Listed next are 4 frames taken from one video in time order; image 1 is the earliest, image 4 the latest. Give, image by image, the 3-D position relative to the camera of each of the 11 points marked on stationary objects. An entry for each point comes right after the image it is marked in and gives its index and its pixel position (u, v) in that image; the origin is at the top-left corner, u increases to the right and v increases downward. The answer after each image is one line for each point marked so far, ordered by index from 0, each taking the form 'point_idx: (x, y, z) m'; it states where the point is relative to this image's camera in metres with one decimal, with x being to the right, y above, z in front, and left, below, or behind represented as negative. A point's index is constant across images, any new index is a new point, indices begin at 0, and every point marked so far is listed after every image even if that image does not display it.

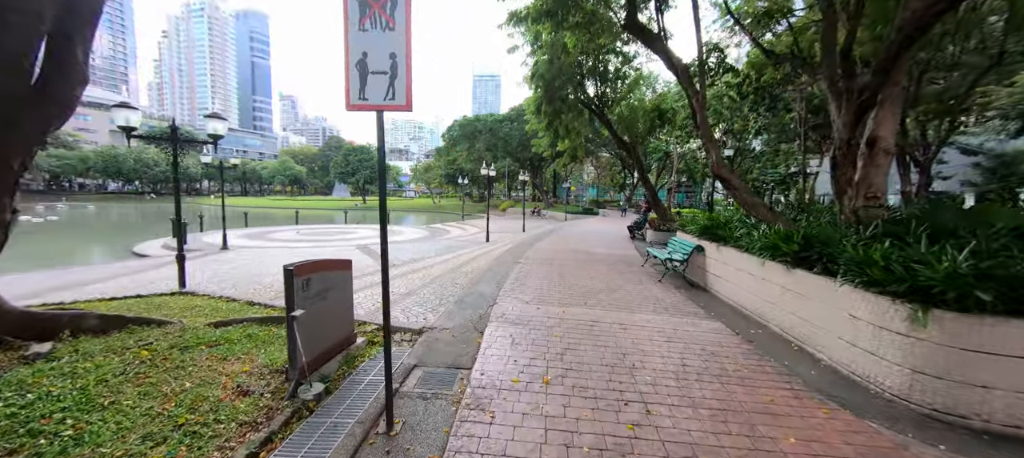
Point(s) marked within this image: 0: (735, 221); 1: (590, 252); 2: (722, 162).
0: (+4.2, +0.2, +6.7) m
1: (+2.3, -0.7, +10.5) m
2: (+3.6, +1.1, +6.0) m
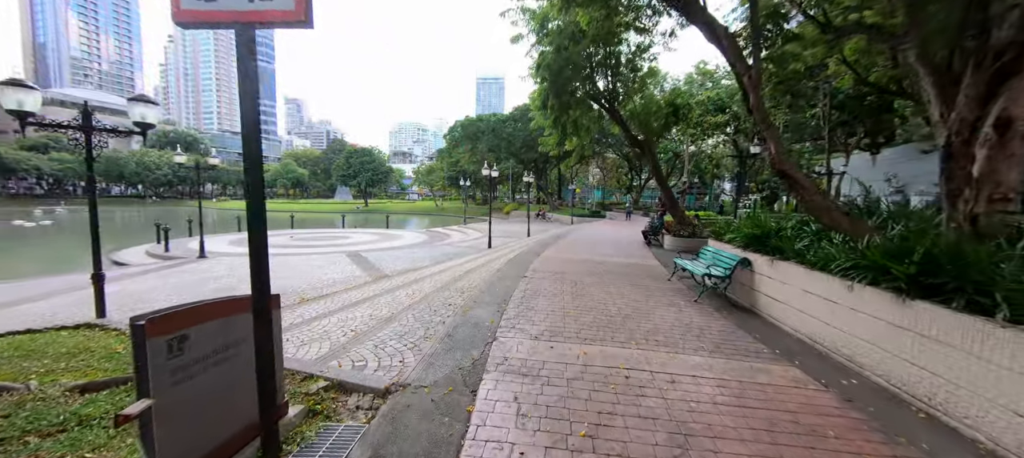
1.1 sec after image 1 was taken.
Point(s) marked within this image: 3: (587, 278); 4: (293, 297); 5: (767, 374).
0: (+4.3, 0.0, +5.5) m
1: (+2.4, -0.9, +9.3) m
2: (+3.6, +1.0, +4.8) m
3: (+1.5, -1.0, +7.2) m
4: (-4.2, -1.3, +6.9) m
5: (+2.4, -1.4, +3.4) m
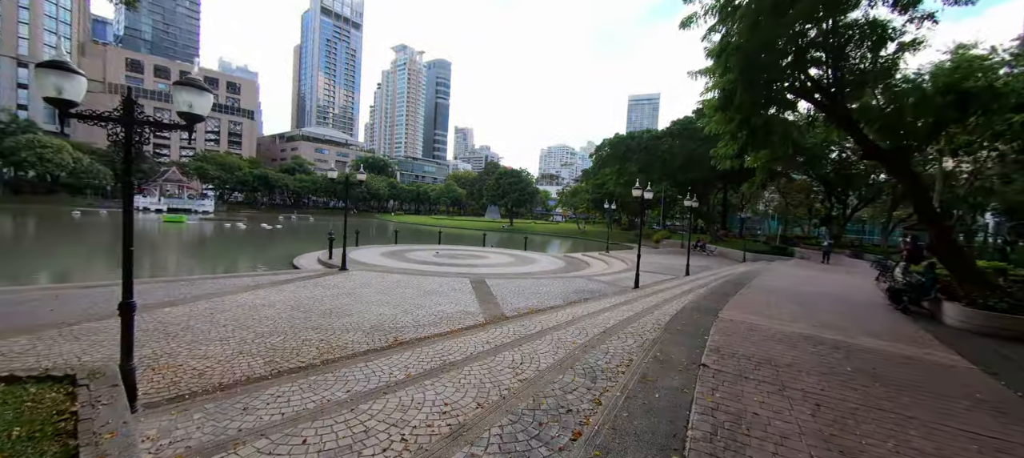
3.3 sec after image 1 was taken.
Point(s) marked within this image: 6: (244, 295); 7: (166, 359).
0: (+5.4, -0.7, +1.2) m
1: (+5.1, -1.8, +5.4) m
2: (+4.6, +0.3, +0.8) m
3: (+3.4, -1.7, +3.8) m
4: (-2.0, -1.7, +5.7) m
5: (+2.8, -1.9, -0.1) m
6: (-5.3, -1.3, +7.1) m
7: (-4.1, -1.6, +4.3) m
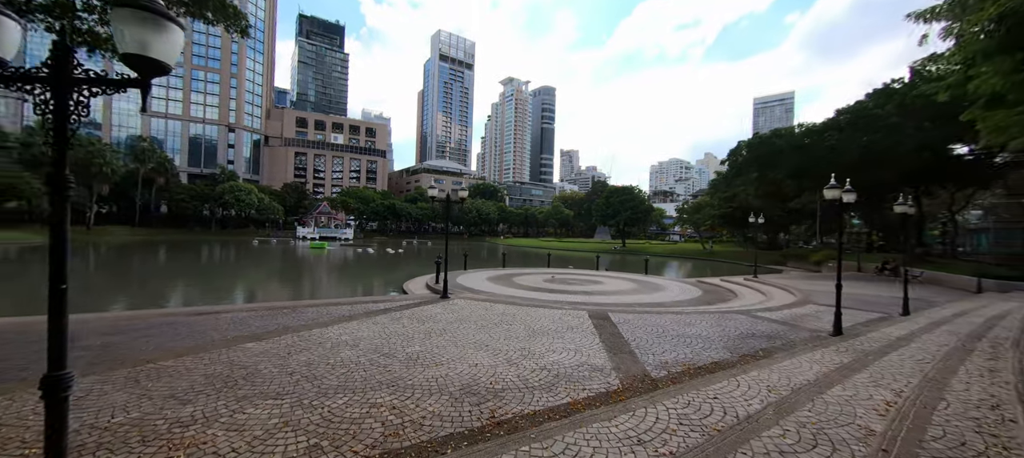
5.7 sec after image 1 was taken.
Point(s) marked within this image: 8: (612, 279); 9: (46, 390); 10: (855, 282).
0: (+5.4, -0.5, -2.5) m
1: (+6.3, -1.8, +1.5) m
2: (+4.5, +0.6, -2.5) m
3: (+4.3, -1.7, +0.5) m
4: (-0.3, -2.0, +3.9) m
5: (+2.5, -1.6, -3.1) m
6: (-3.1, -1.7, +6.2) m
7: (-2.8, -1.8, +3.2) m
8: (+5.2, -2.5, +18.5) m
9: (-2.4, -0.8, +1.9) m
10: (+17.9, -2.7, +18.4) m
